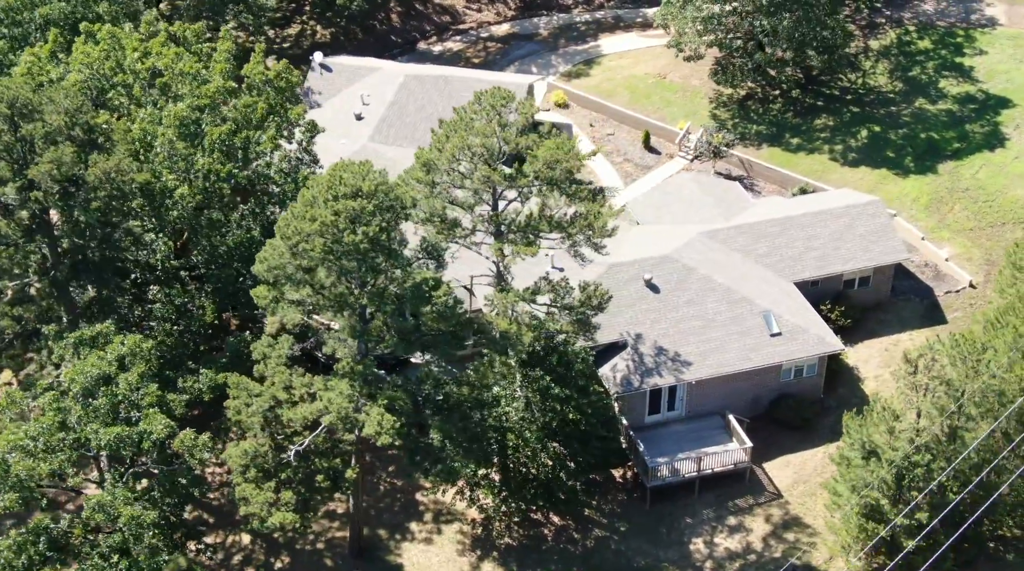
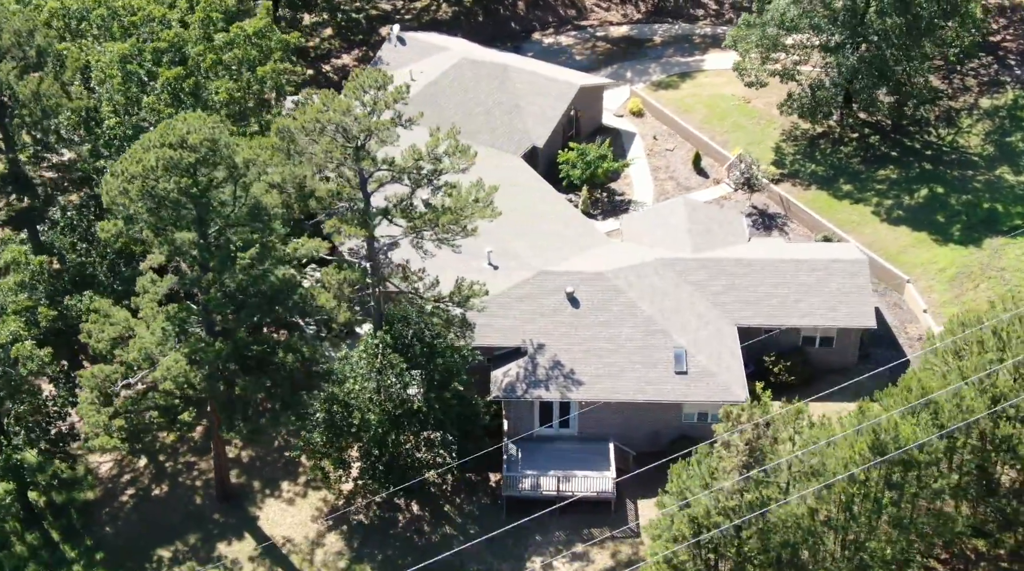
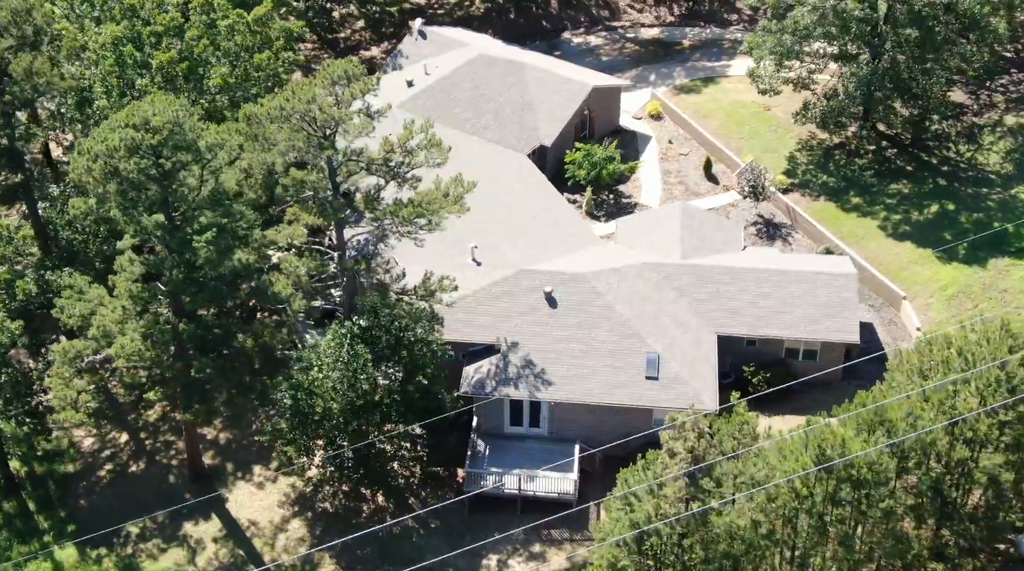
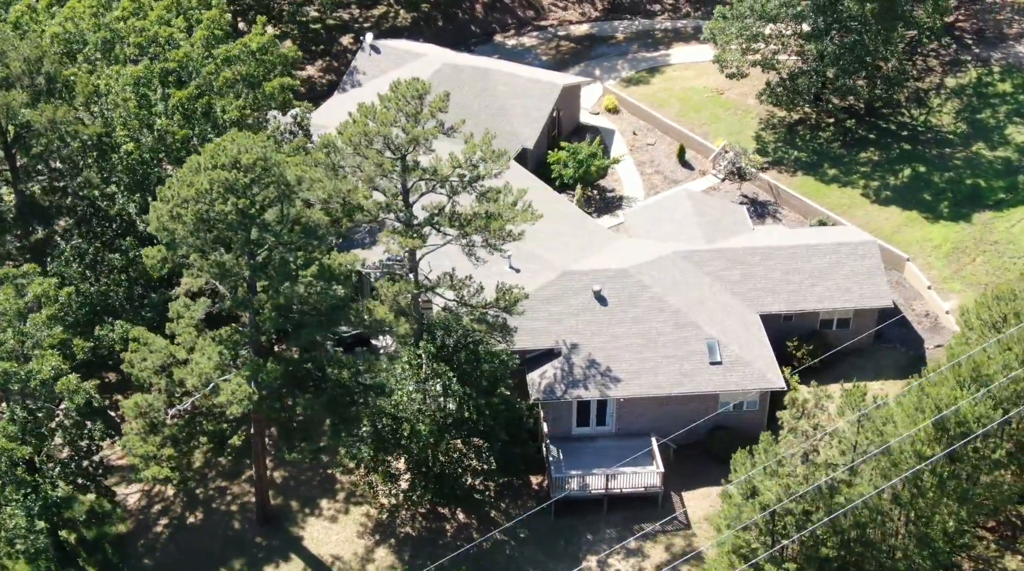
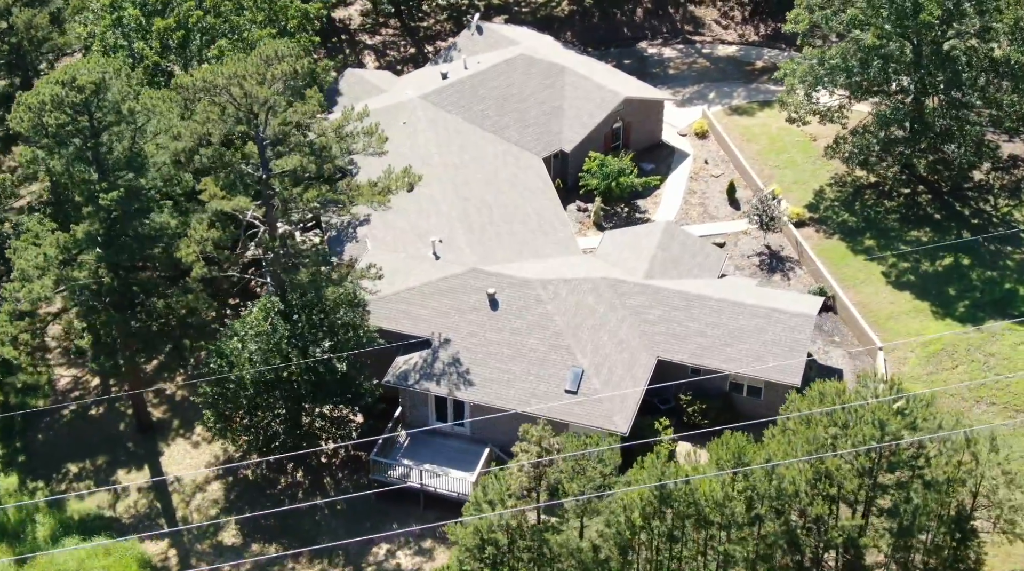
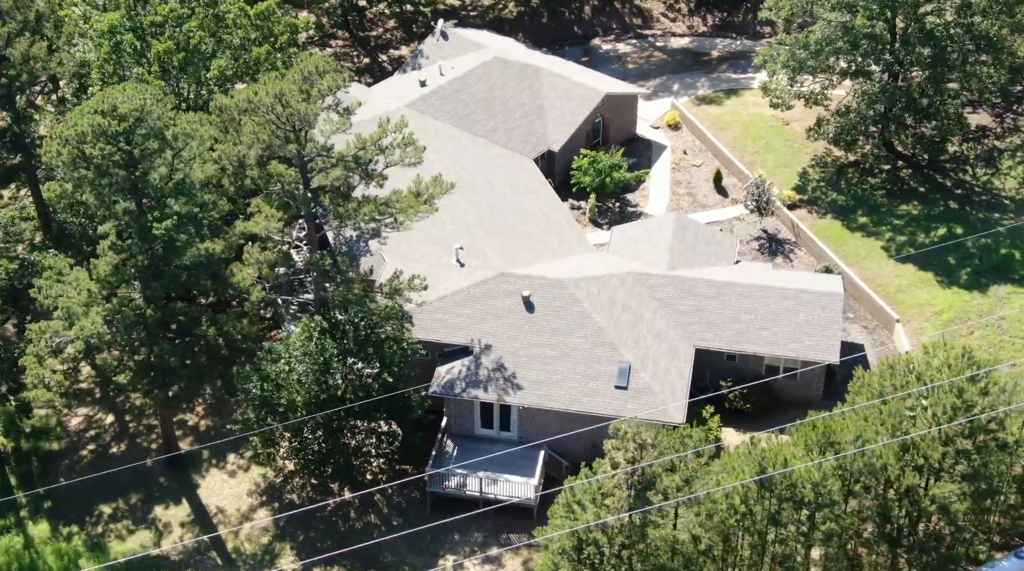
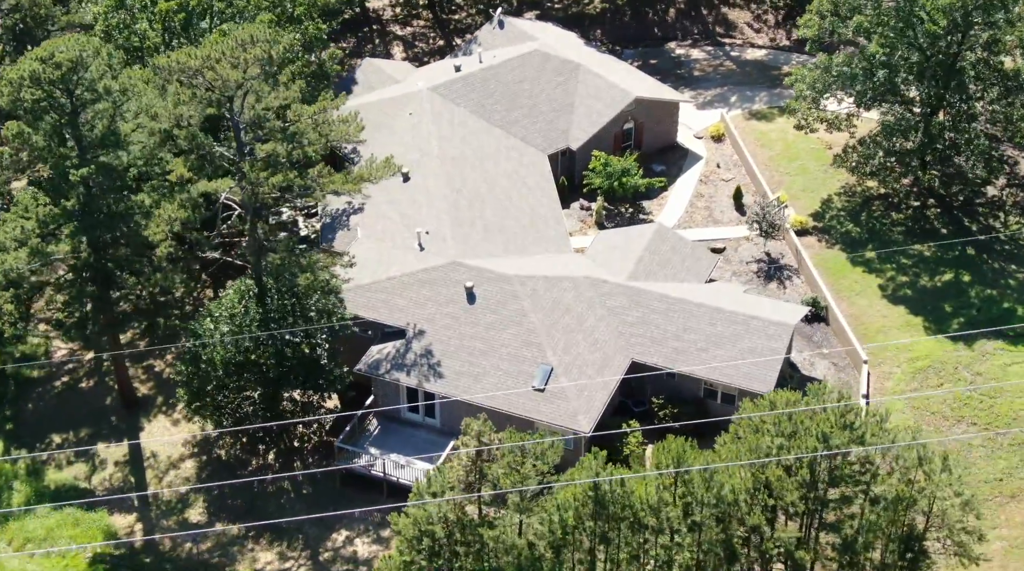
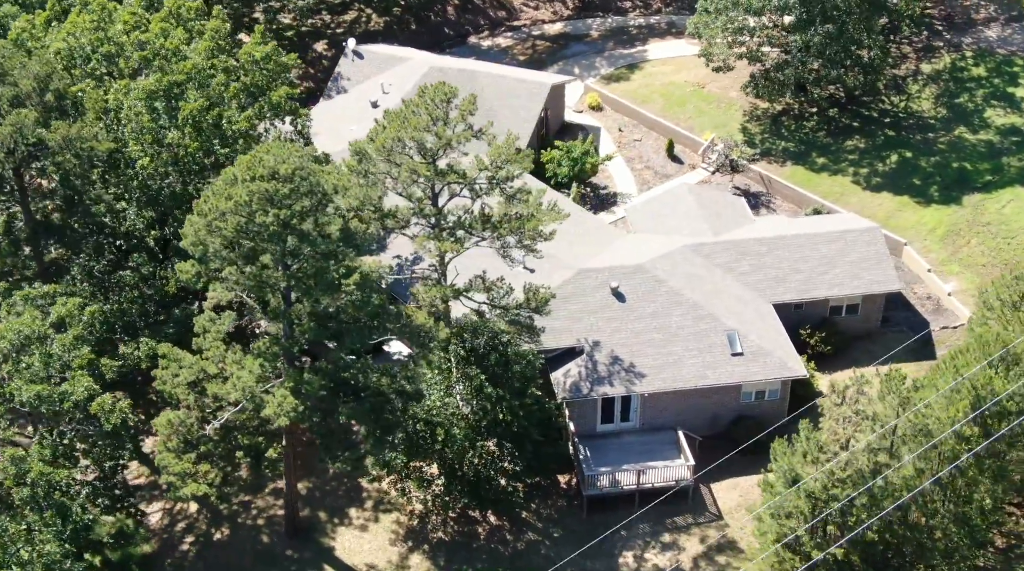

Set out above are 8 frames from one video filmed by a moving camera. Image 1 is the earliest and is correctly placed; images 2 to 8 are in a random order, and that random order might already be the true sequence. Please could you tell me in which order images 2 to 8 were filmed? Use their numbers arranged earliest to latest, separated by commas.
8, 4, 2, 3, 6, 5, 7
